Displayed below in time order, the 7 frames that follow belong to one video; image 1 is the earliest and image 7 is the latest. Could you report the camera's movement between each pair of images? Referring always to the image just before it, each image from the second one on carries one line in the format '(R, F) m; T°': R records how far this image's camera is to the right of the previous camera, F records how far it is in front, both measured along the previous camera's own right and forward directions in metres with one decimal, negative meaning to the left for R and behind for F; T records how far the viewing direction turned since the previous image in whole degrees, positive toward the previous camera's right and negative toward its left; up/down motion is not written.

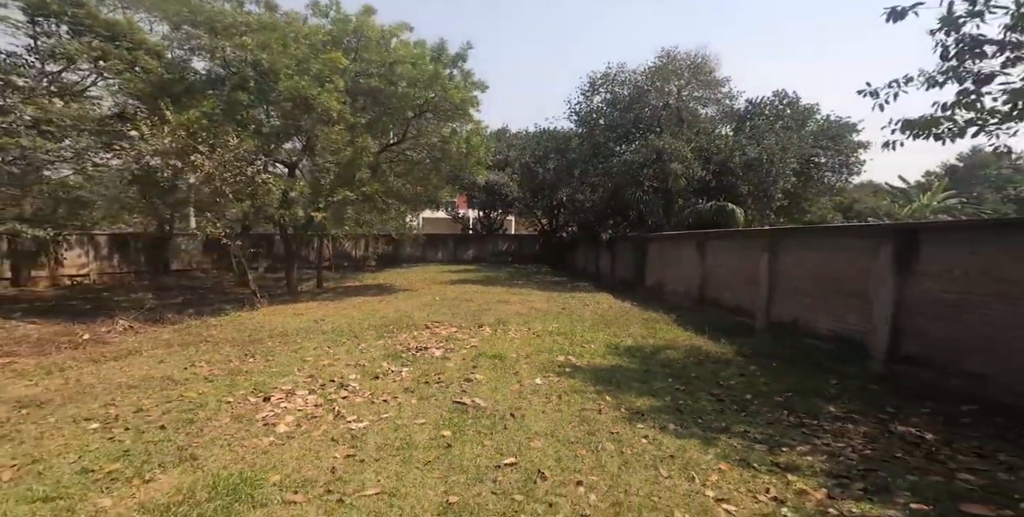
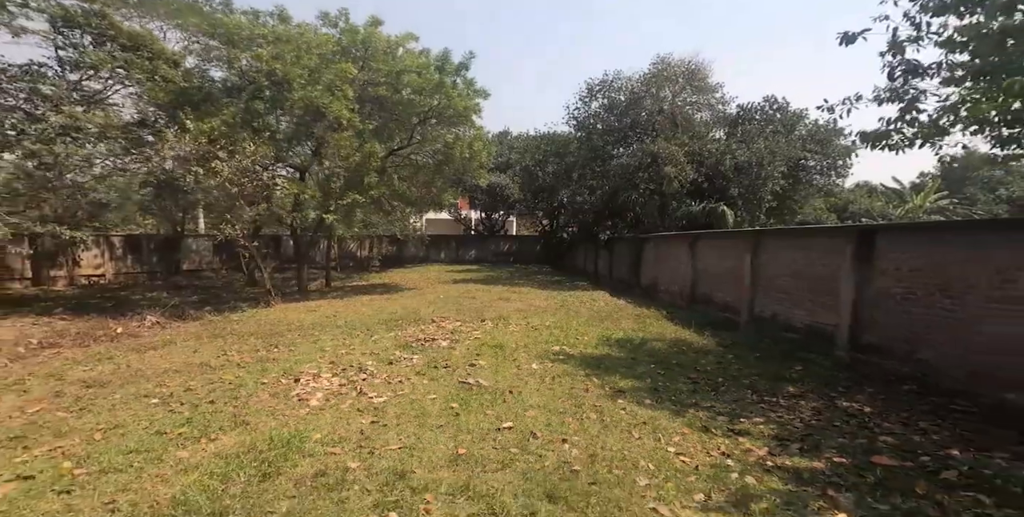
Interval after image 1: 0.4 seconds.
(0.0, -0.5) m; 0°
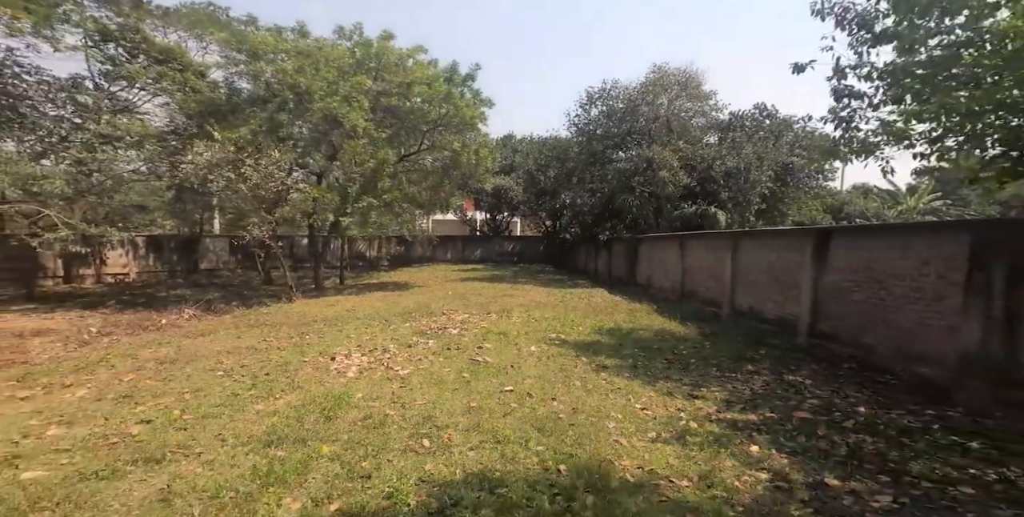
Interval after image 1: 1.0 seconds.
(0.0, -0.8) m; -1°
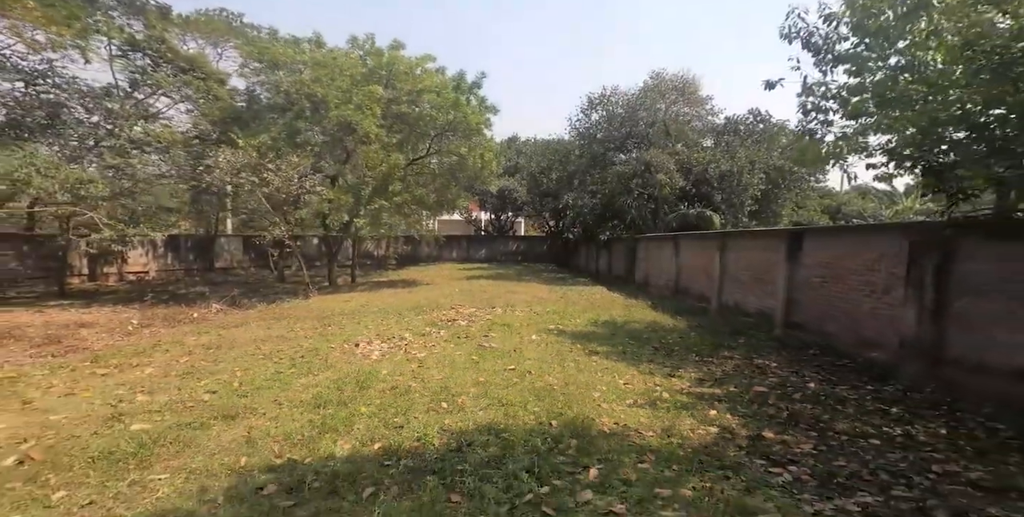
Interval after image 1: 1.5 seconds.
(0.0, -0.7) m; -1°
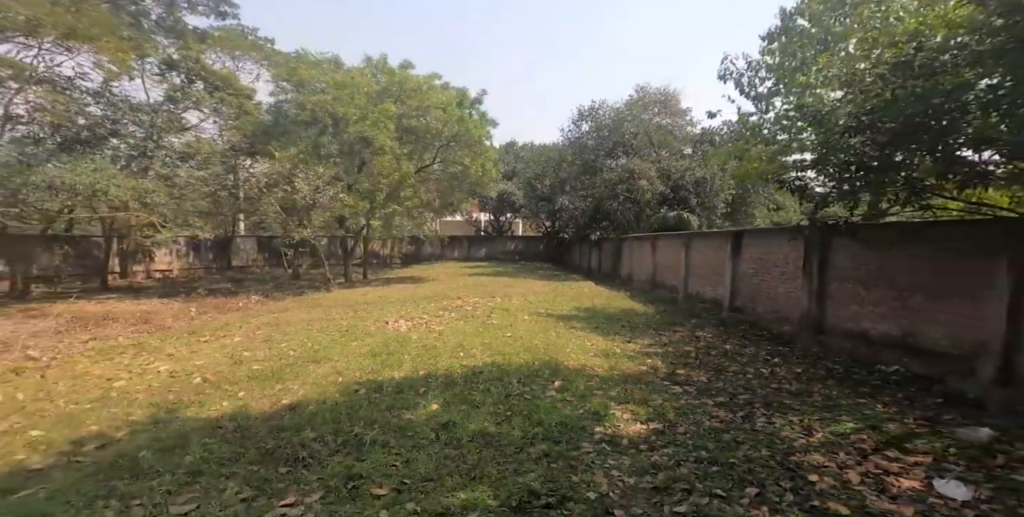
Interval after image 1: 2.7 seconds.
(0.0, -1.5) m; 0°
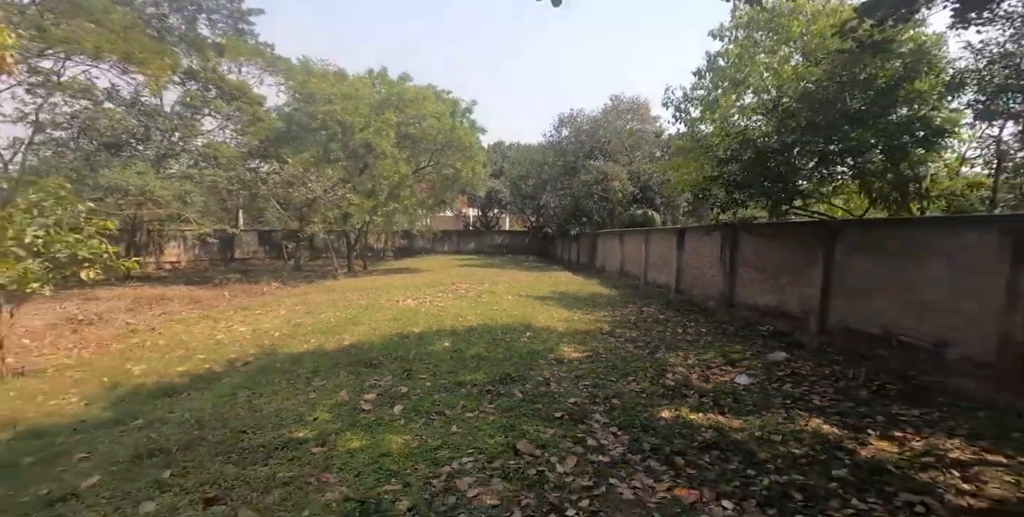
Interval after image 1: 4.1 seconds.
(0.0, -1.8) m; +2°
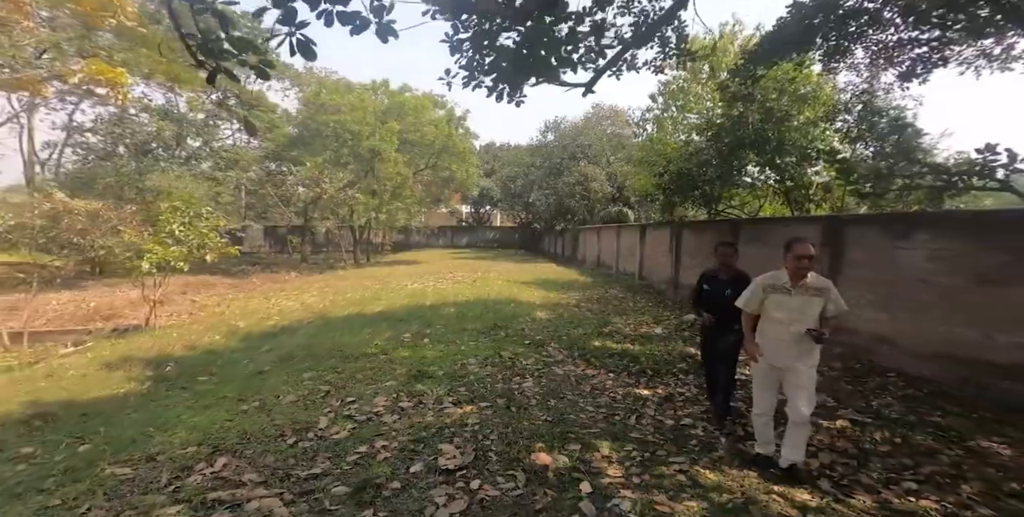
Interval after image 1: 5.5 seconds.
(+0.1, -1.9) m; +1°
